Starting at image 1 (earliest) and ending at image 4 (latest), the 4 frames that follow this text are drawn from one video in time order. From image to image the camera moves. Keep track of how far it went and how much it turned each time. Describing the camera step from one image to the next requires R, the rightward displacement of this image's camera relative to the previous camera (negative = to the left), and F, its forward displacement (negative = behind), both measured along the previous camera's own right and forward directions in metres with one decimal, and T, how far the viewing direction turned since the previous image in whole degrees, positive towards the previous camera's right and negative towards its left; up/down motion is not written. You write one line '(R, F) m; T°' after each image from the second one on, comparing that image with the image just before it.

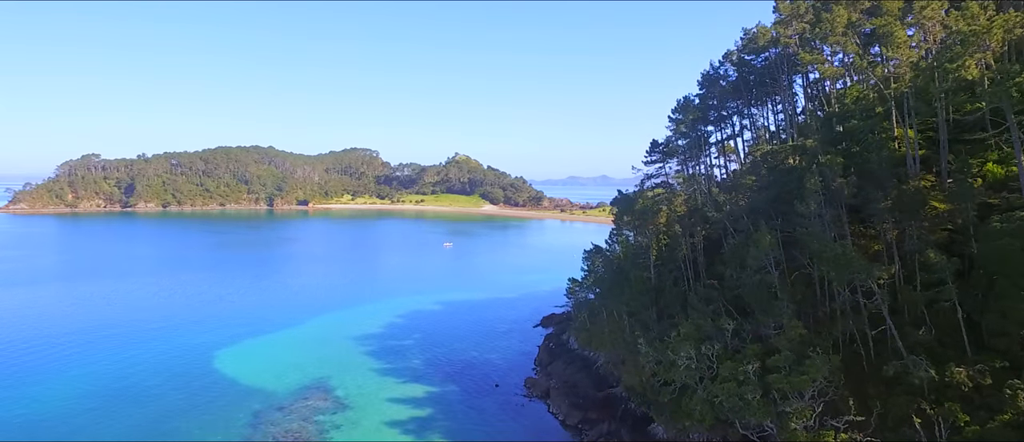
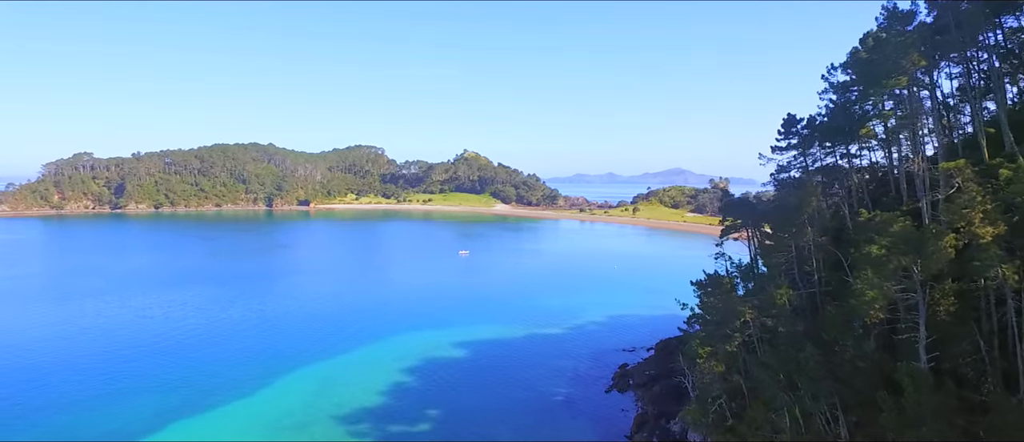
(-3.5, +16.4) m; -1°
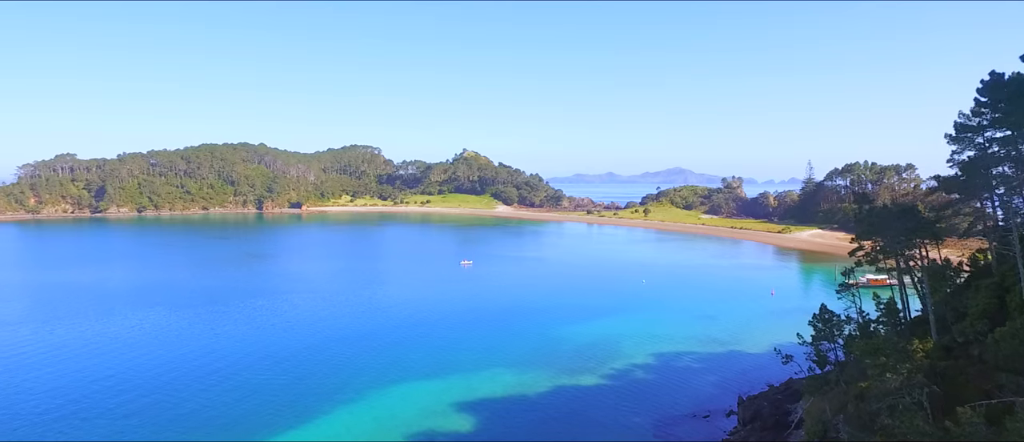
(-1.5, +12.2) m; 0°
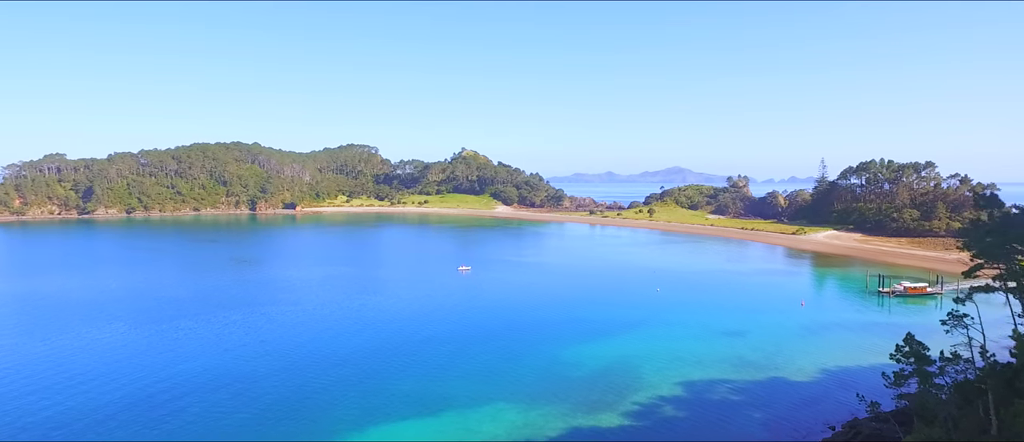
(-0.4, +6.2) m; 0°
